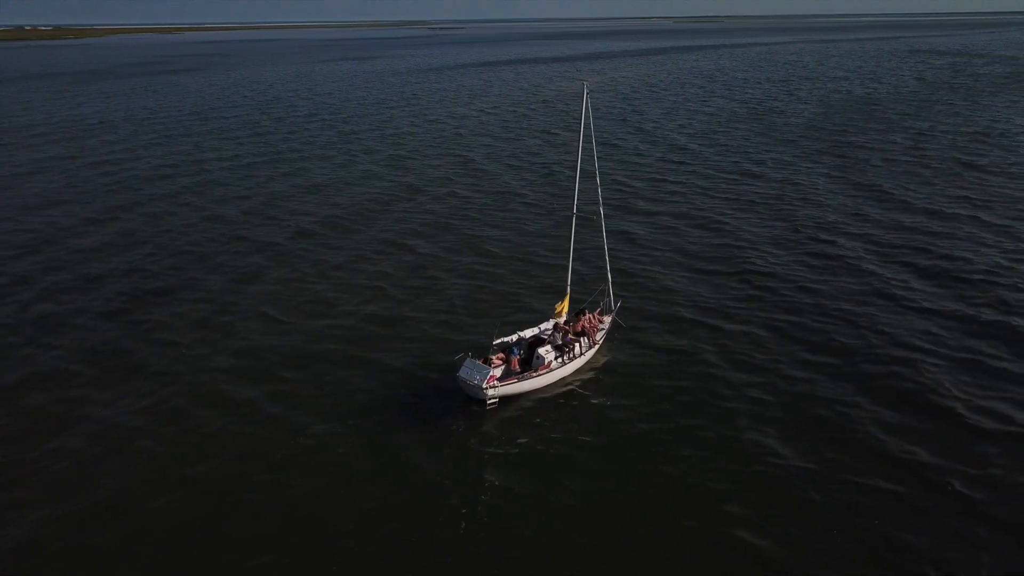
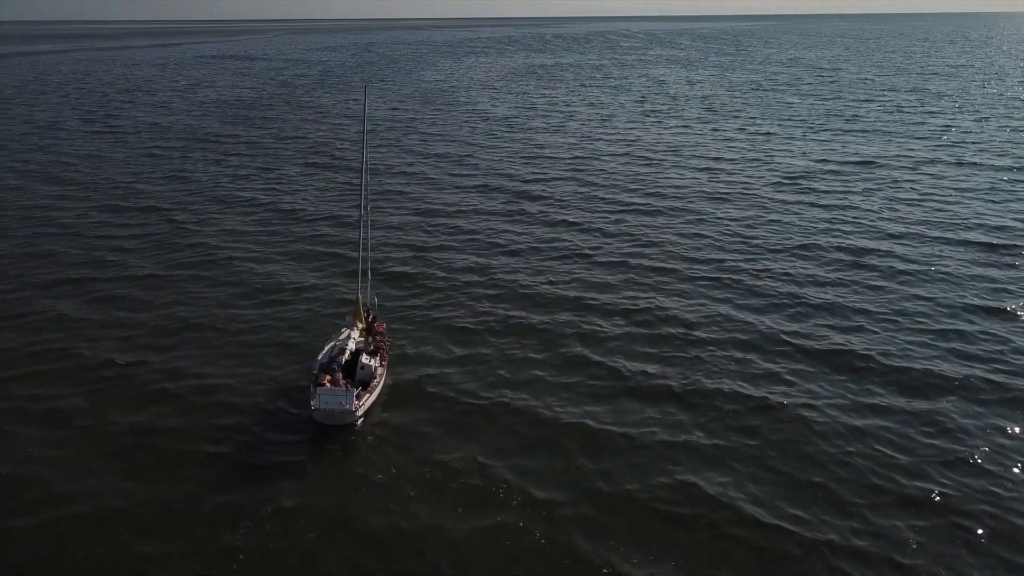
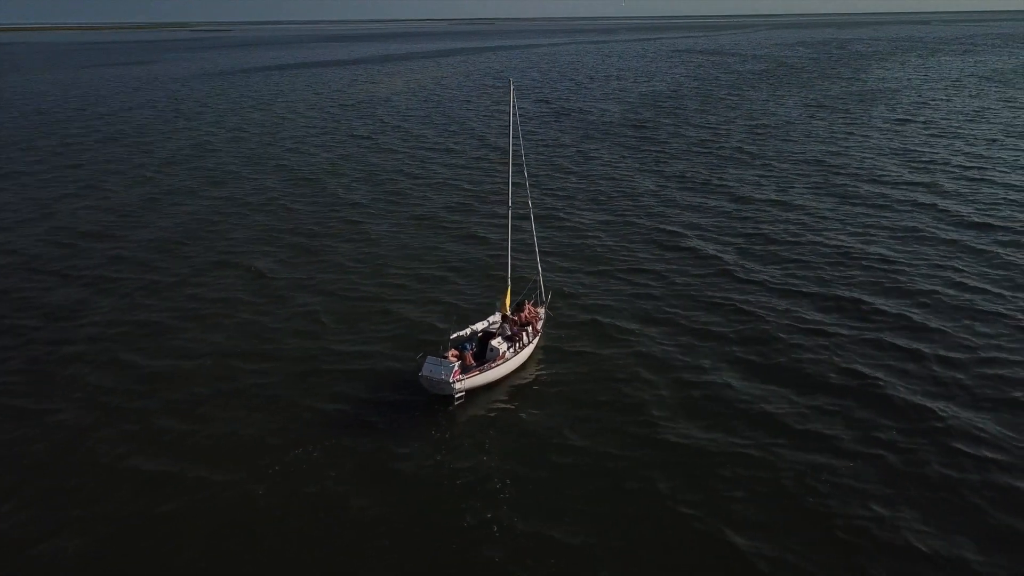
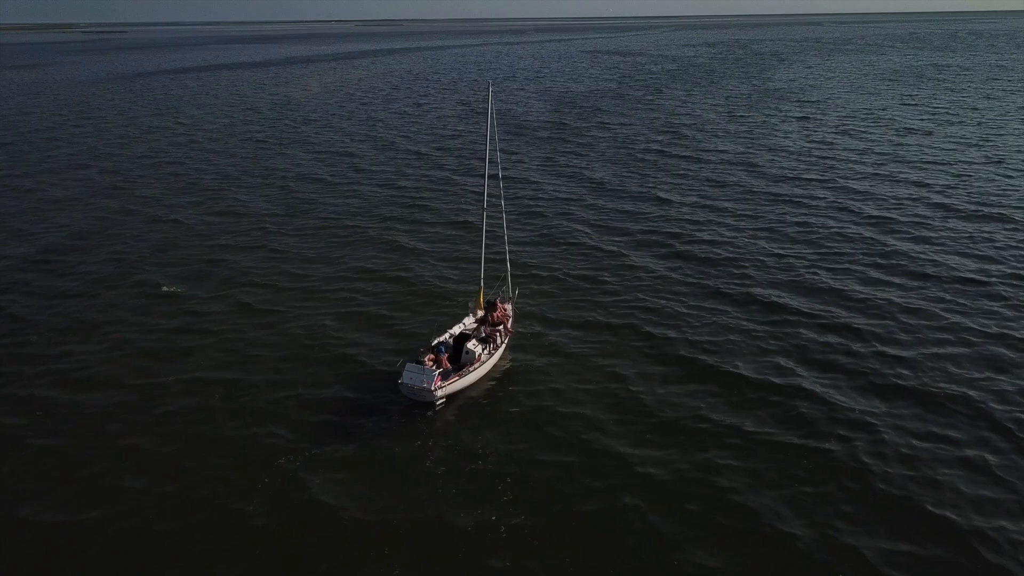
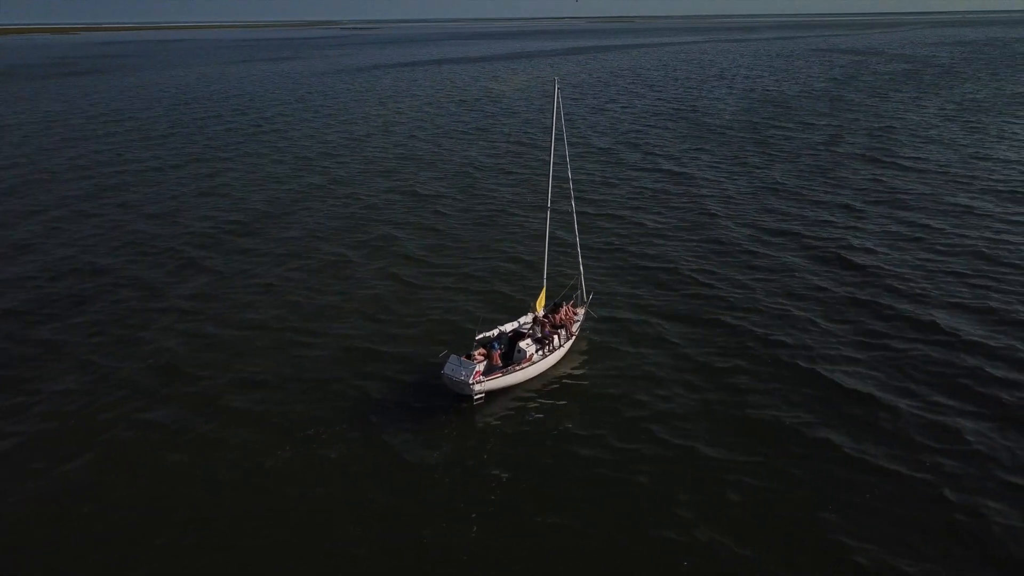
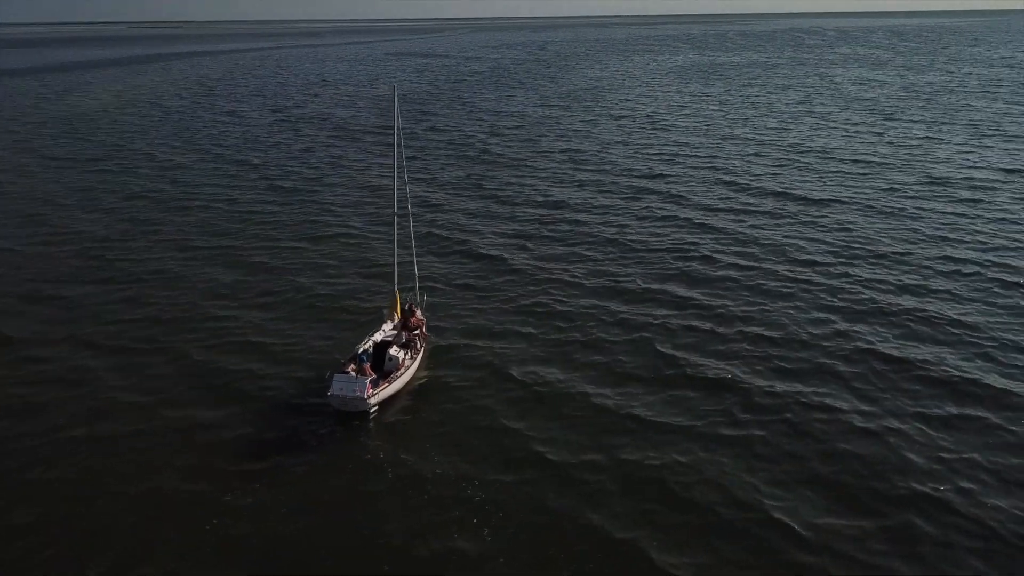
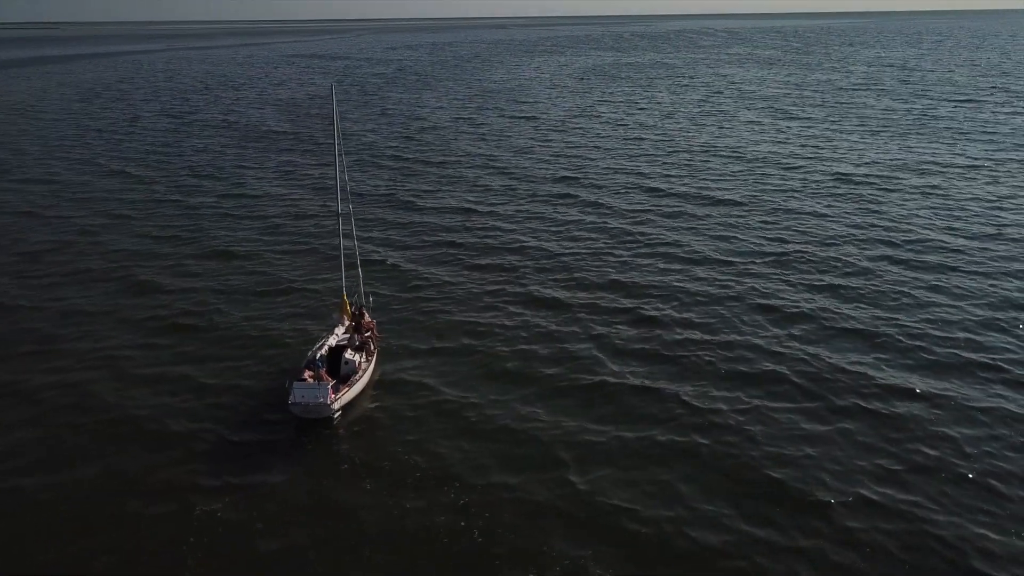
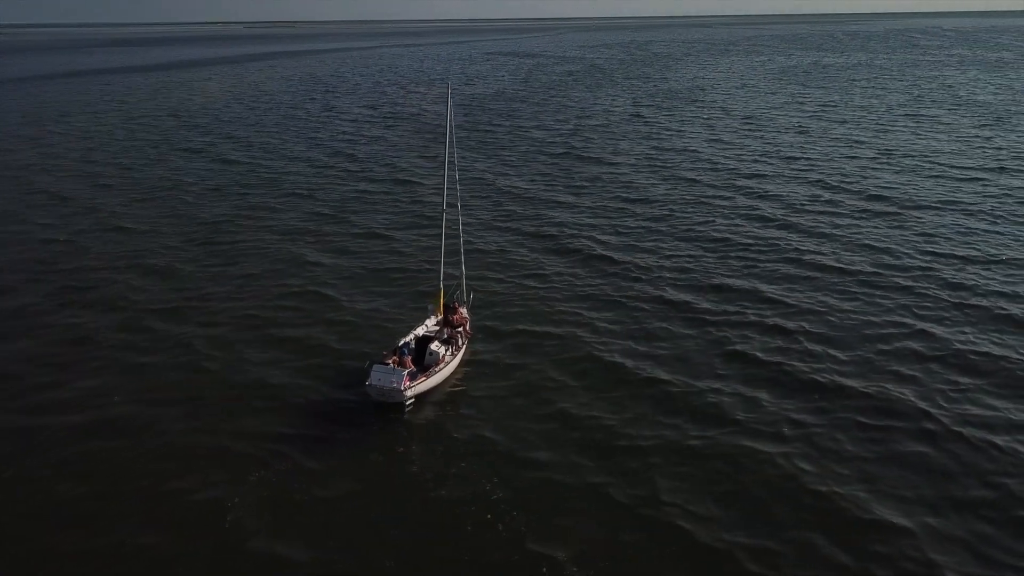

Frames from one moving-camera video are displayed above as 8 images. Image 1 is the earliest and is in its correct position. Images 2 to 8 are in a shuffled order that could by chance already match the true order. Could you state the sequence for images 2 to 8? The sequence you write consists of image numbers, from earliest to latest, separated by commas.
5, 3, 4, 8, 6, 7, 2
